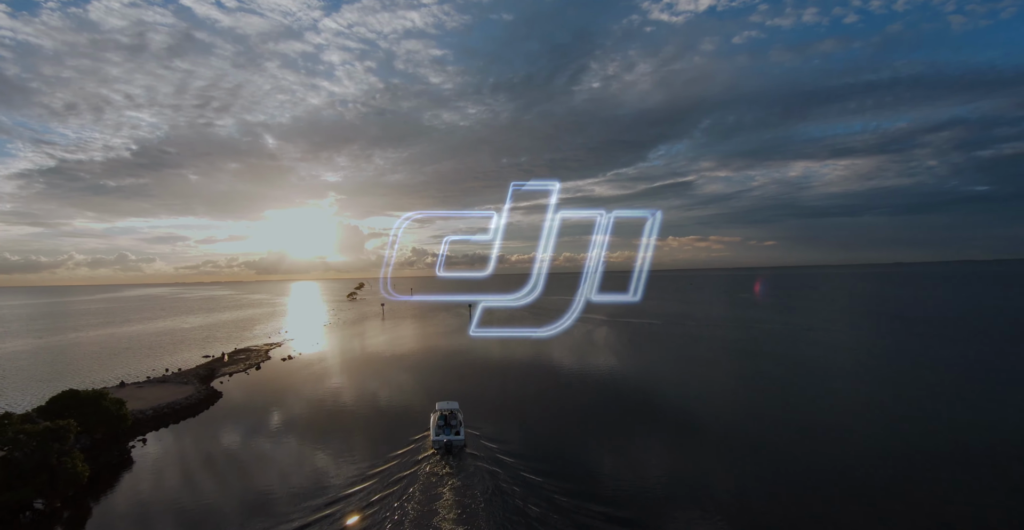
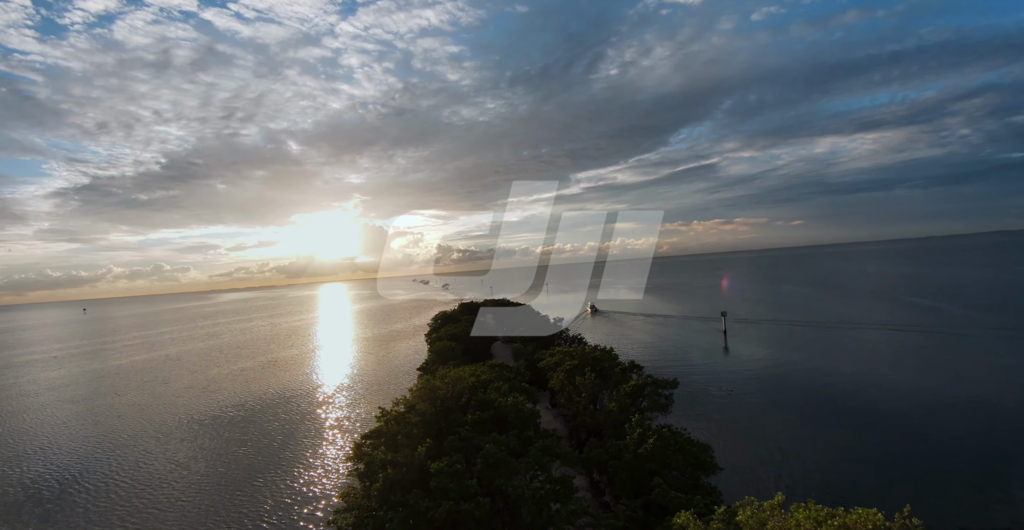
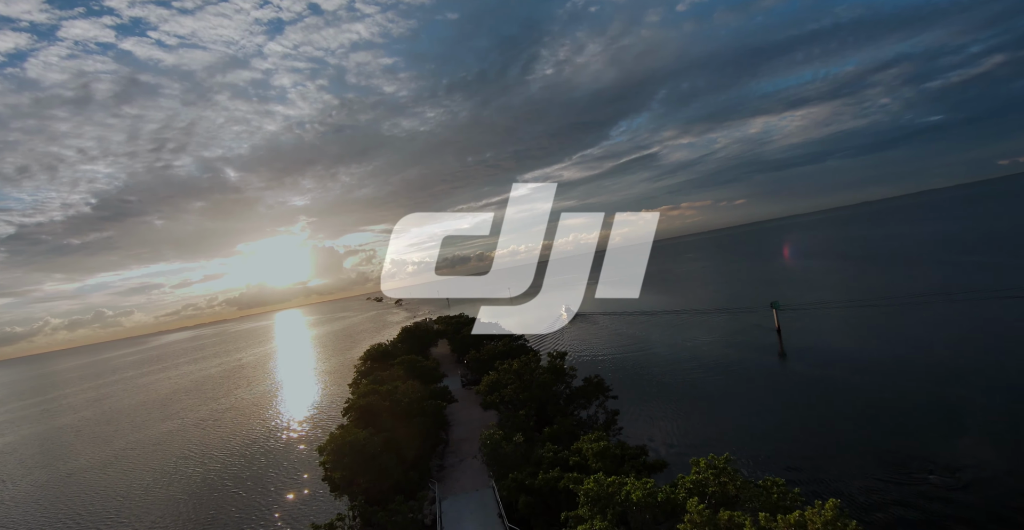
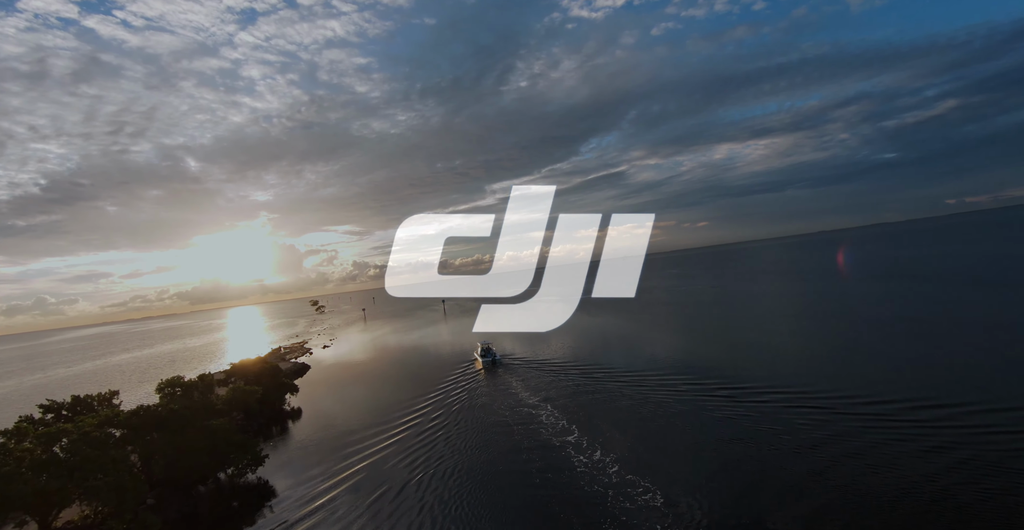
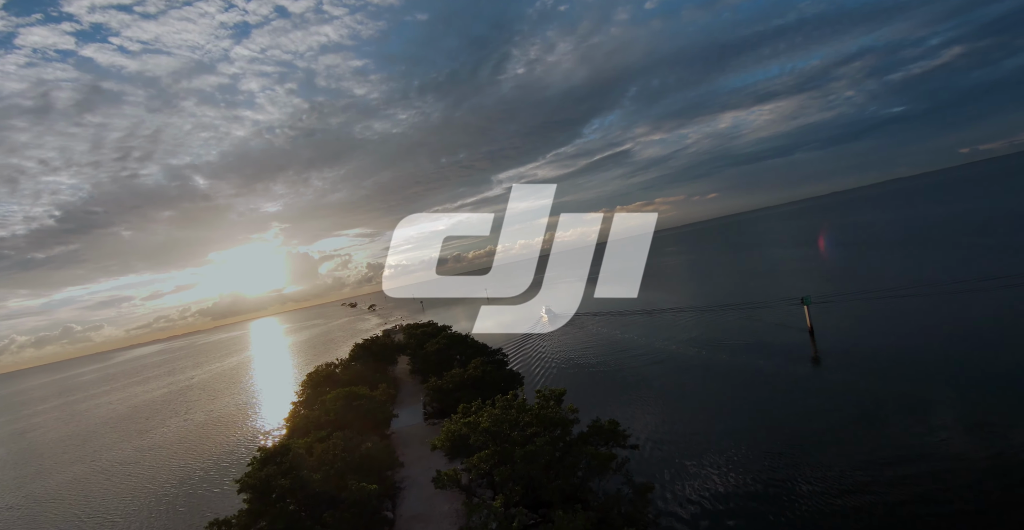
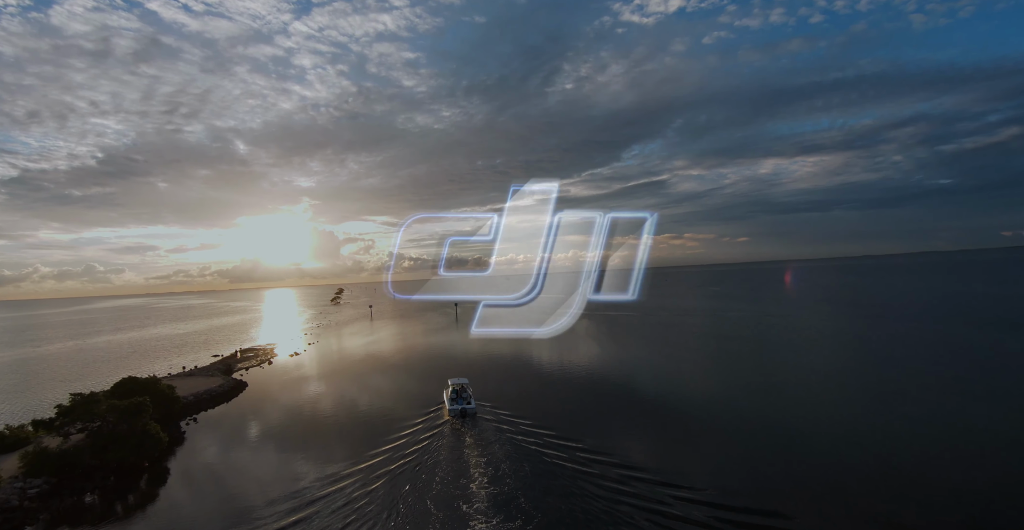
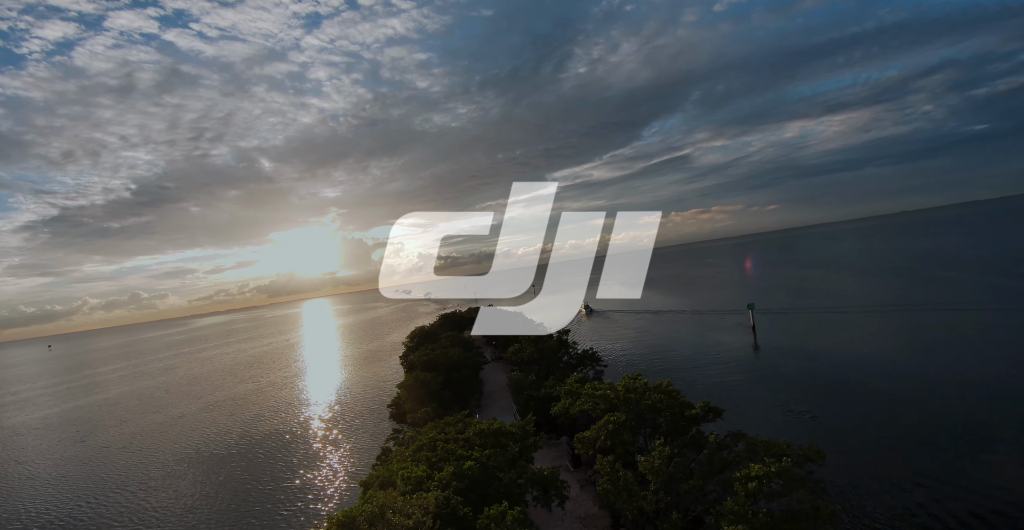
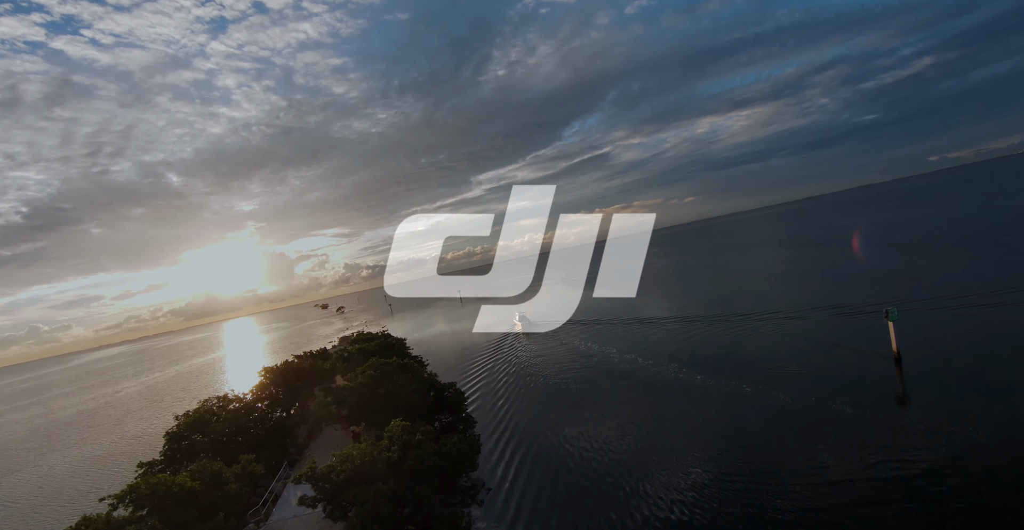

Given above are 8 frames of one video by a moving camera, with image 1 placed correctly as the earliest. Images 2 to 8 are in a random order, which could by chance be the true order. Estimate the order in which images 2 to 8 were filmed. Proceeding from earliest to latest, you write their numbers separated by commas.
6, 4, 8, 5, 3, 7, 2
